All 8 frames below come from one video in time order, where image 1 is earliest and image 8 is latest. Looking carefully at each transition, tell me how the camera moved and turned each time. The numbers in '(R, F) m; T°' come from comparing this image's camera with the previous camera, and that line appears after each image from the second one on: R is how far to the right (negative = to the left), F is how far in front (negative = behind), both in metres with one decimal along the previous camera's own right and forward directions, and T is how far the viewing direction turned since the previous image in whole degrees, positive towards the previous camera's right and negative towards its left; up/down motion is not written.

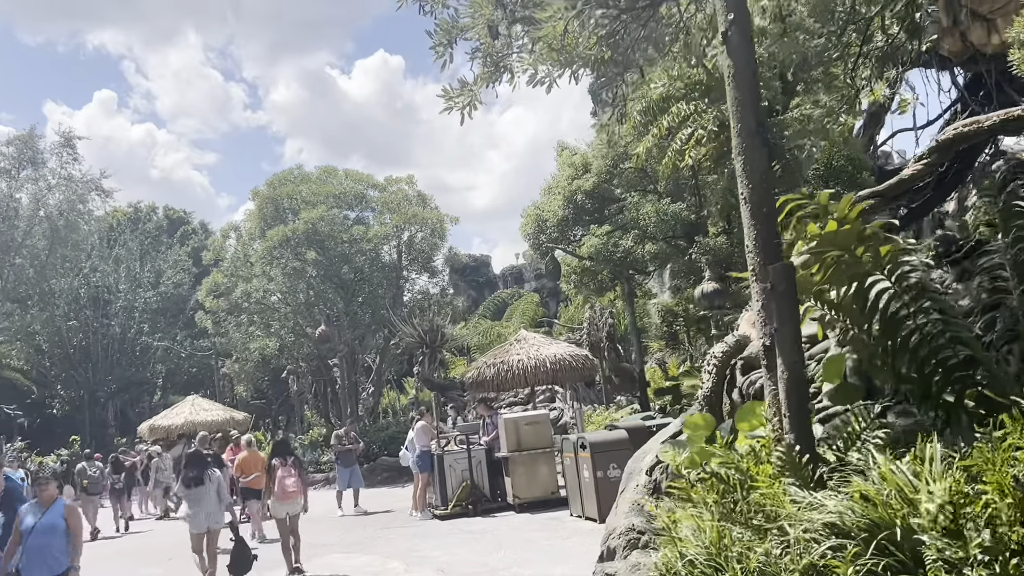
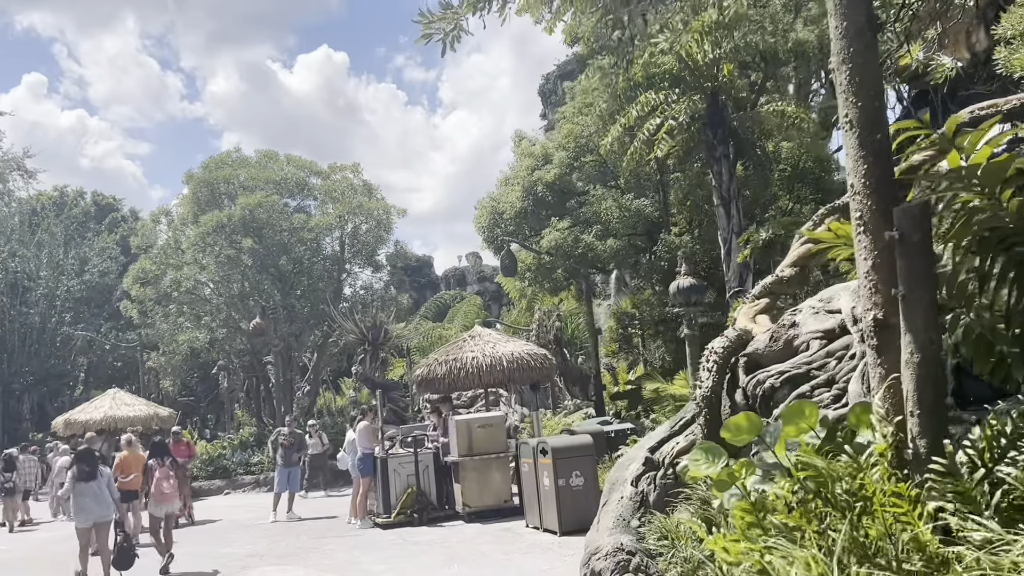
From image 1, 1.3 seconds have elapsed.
(-0.2, +0.7) m; +4°
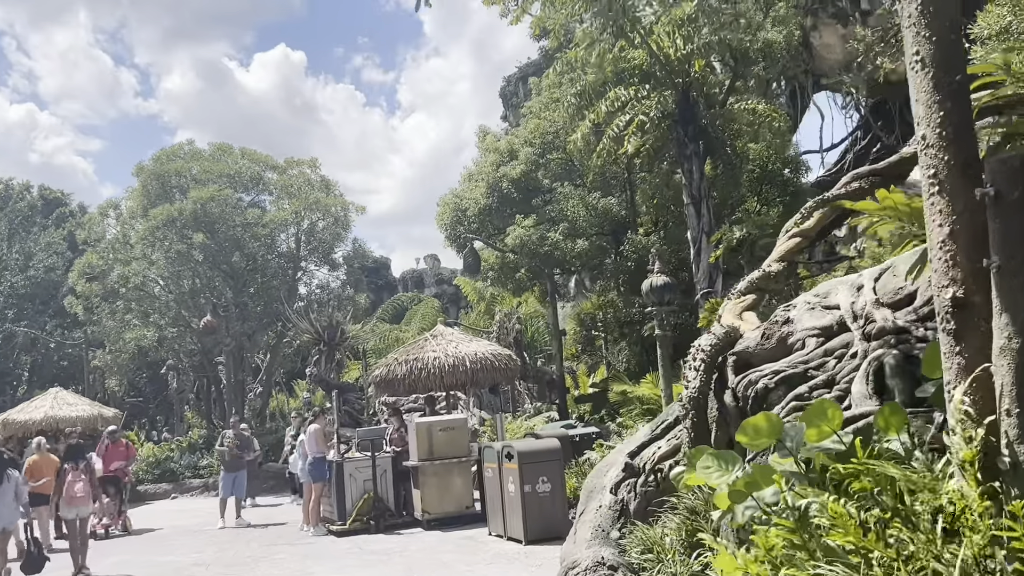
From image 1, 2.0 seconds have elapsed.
(-0.1, +0.3) m; +3°
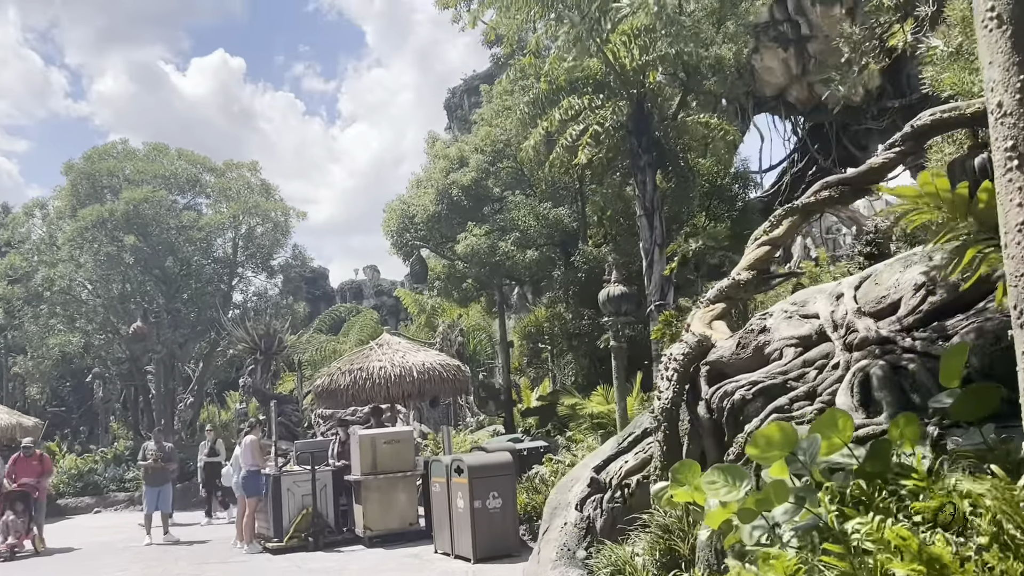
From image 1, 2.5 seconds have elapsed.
(-0.1, +0.2) m; +4°
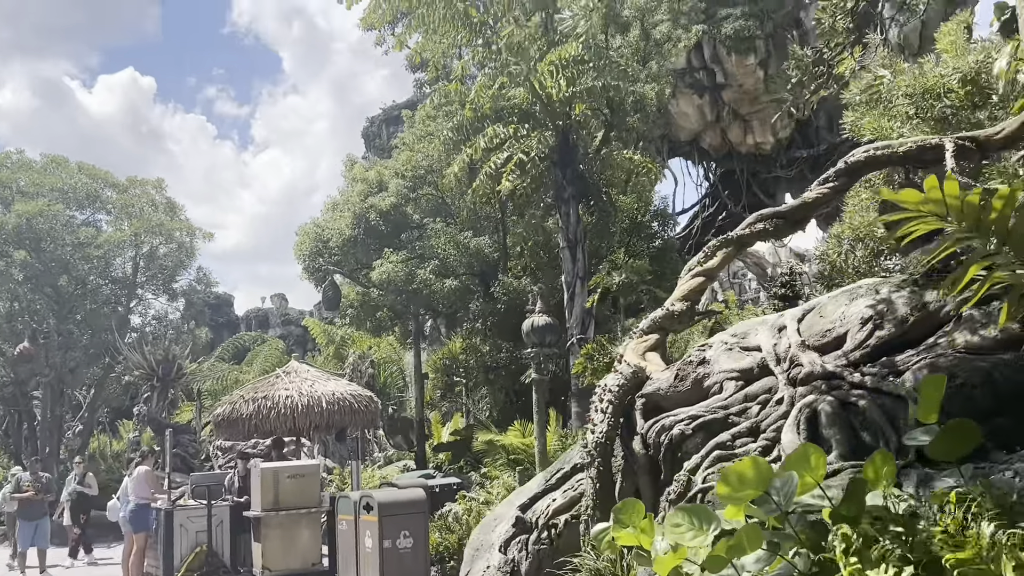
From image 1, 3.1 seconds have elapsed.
(-0.1, +0.3) m; +6°
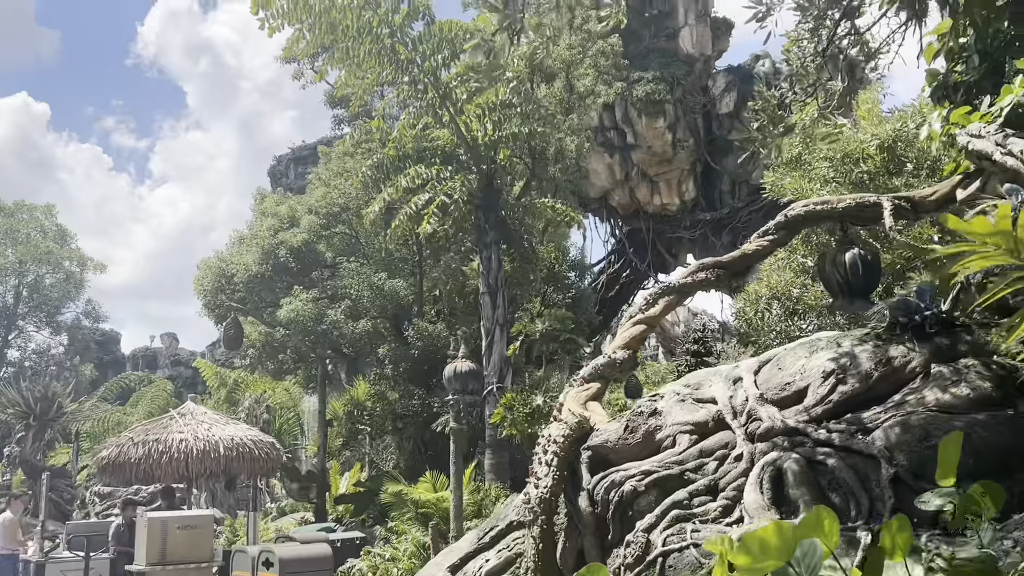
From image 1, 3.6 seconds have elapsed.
(-0.1, +0.3) m; +6°
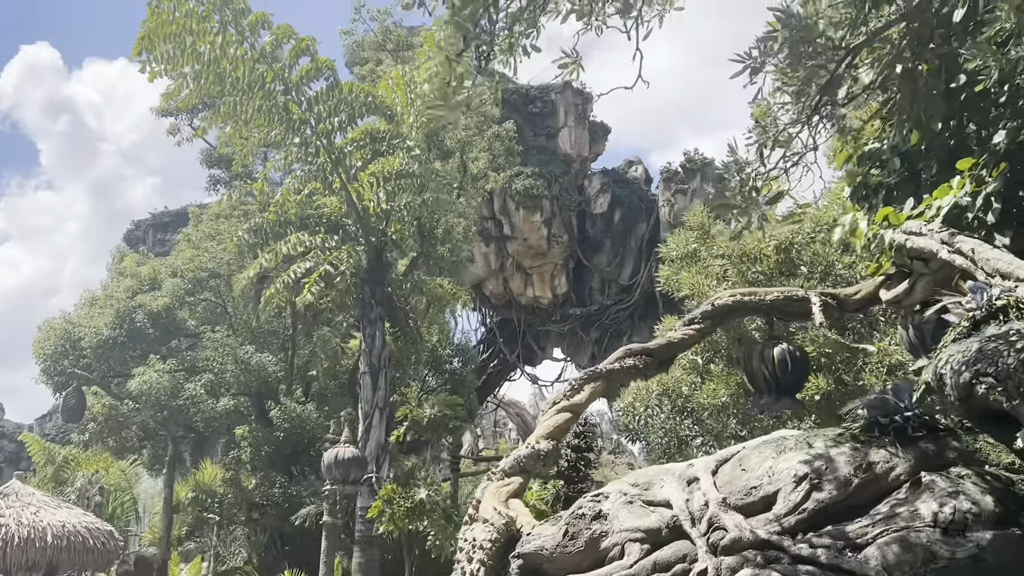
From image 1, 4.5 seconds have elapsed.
(-0.2, +0.5) m; +8°
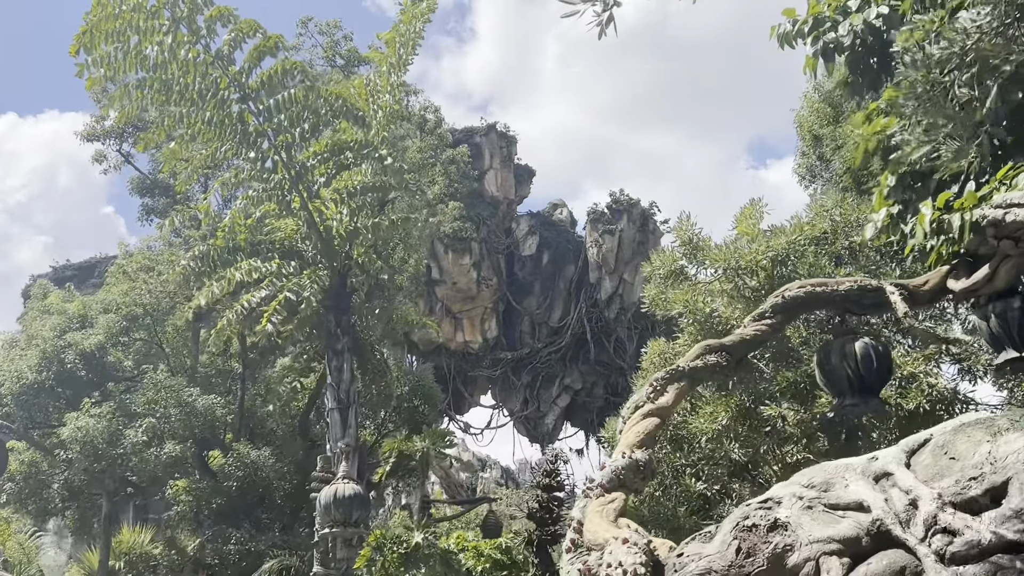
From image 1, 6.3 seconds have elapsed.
(-0.6, +0.6) m; +6°
